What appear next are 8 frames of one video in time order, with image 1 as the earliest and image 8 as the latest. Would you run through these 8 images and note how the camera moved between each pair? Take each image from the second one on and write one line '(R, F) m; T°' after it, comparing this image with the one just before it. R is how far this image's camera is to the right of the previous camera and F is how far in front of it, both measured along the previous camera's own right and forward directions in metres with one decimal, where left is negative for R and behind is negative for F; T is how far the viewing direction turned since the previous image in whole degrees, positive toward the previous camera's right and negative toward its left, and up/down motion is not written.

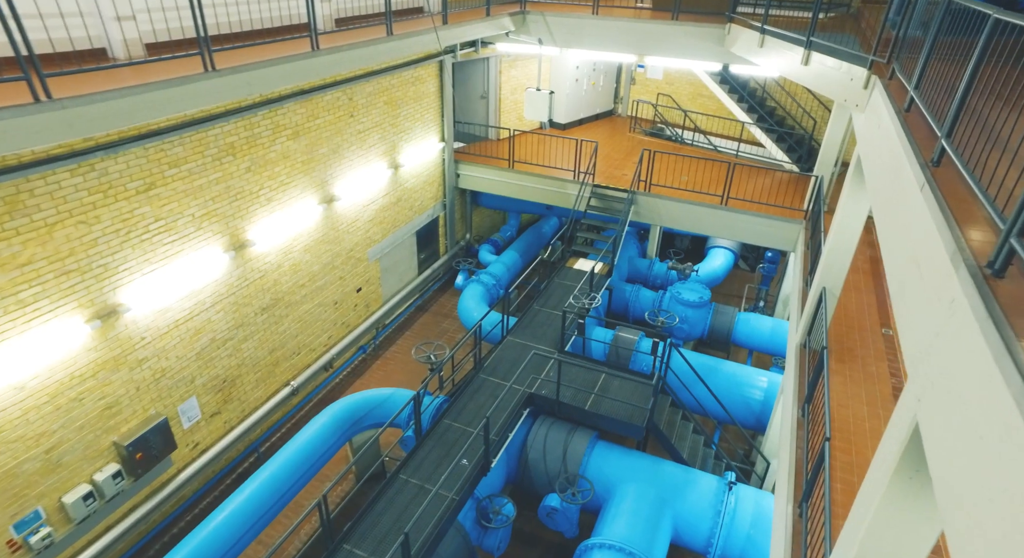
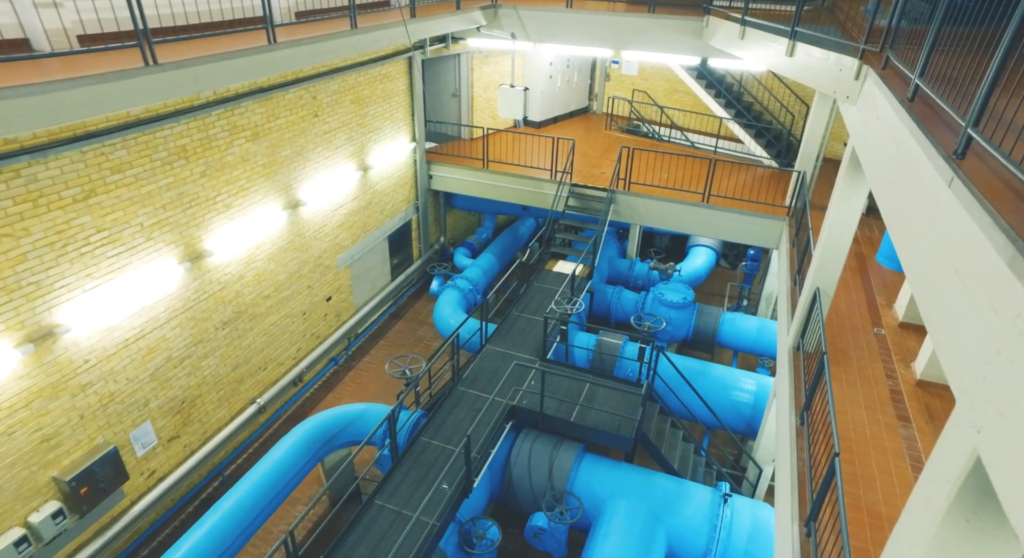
(0.0, +0.4) m; +2°
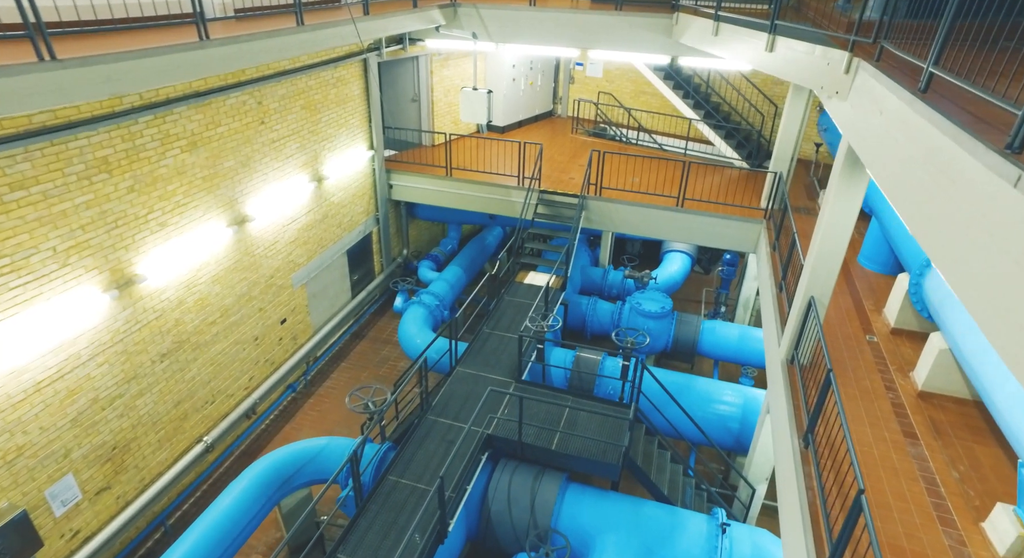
(-0.1, +0.6) m; +3°
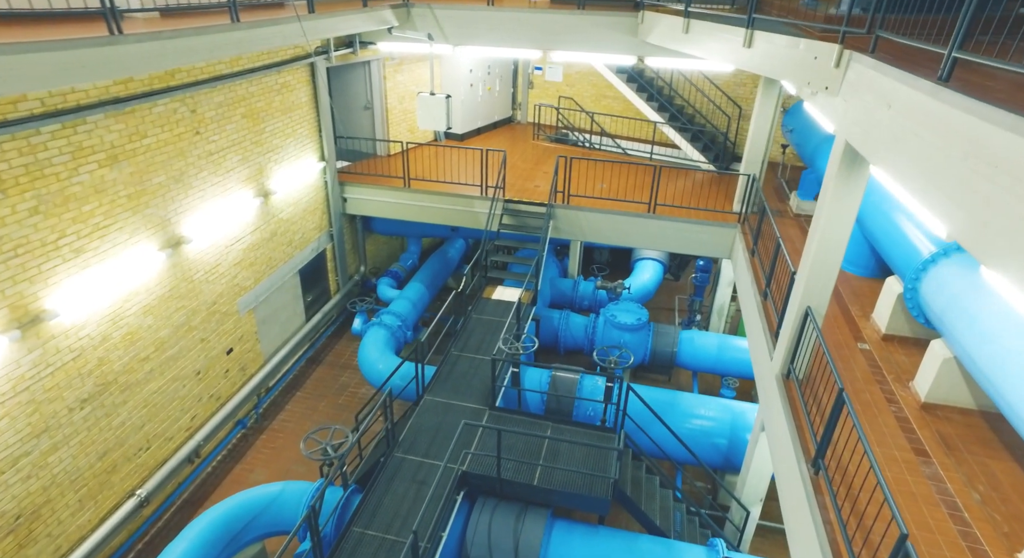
(-0.1, +0.6) m; +4°
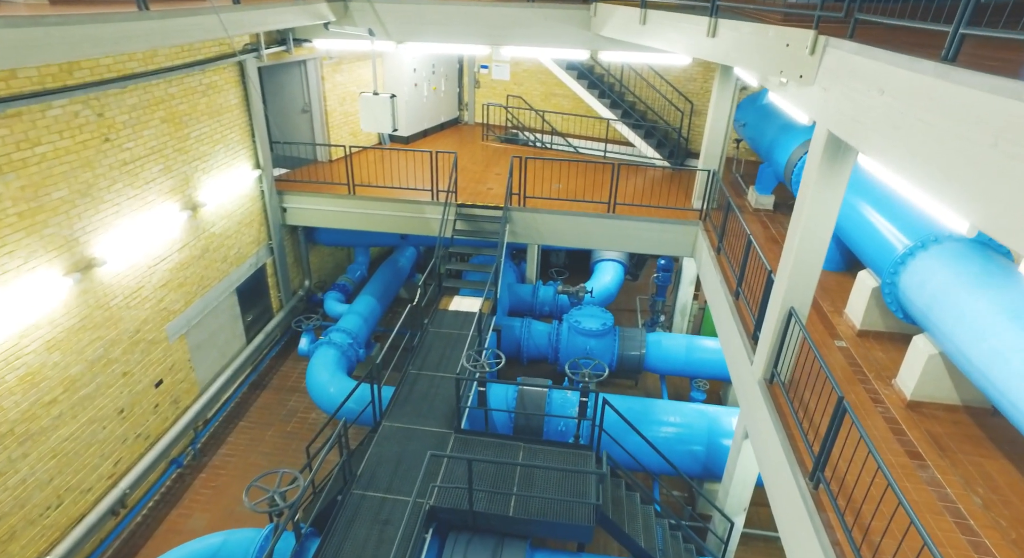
(-0.1, +0.5) m; +5°
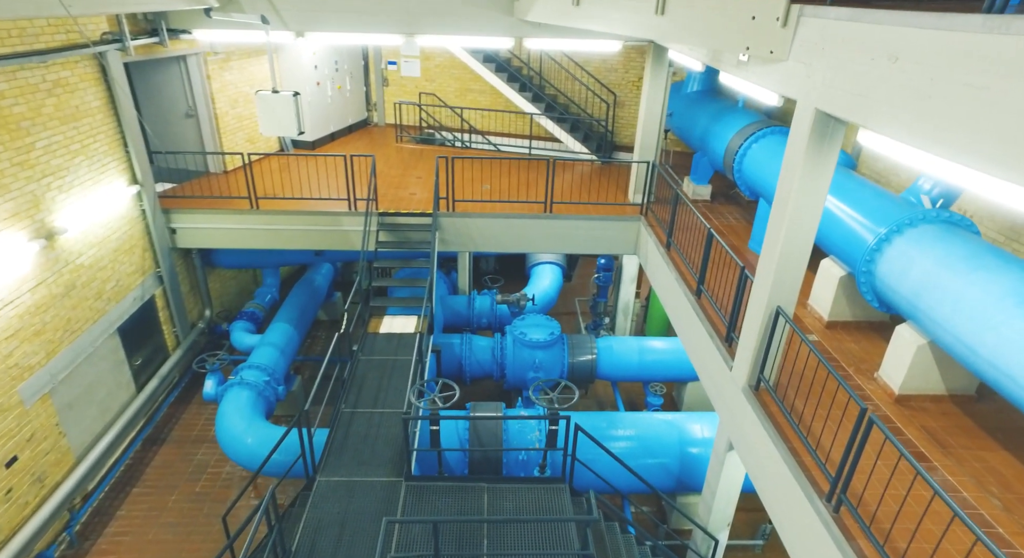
(-0.3, +0.8) m; +8°
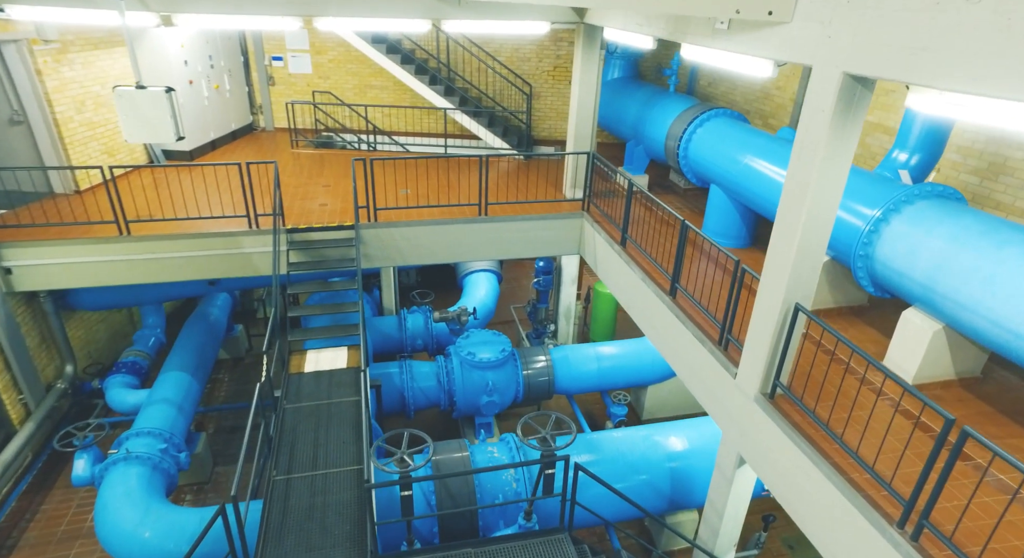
(-0.5, +1.0) m; +10°
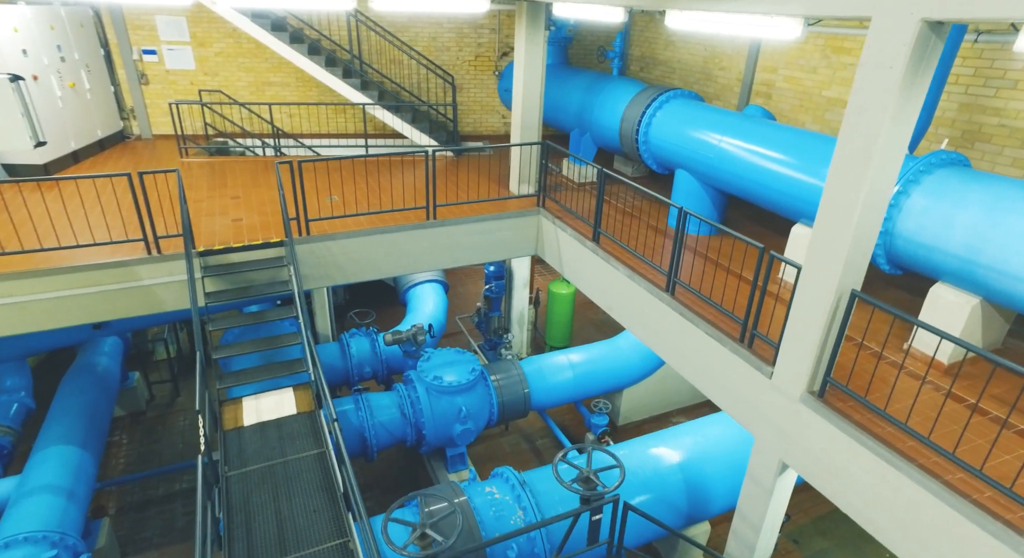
(-0.7, +0.9) m; +10°
